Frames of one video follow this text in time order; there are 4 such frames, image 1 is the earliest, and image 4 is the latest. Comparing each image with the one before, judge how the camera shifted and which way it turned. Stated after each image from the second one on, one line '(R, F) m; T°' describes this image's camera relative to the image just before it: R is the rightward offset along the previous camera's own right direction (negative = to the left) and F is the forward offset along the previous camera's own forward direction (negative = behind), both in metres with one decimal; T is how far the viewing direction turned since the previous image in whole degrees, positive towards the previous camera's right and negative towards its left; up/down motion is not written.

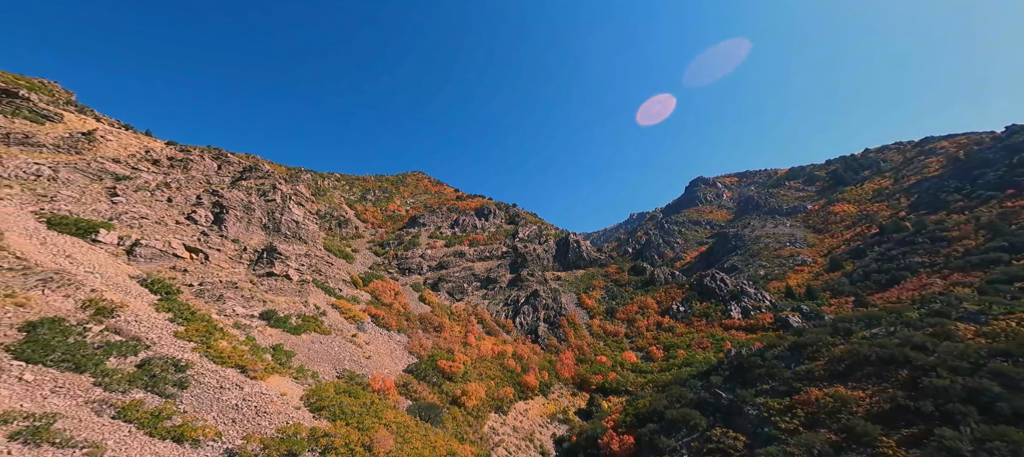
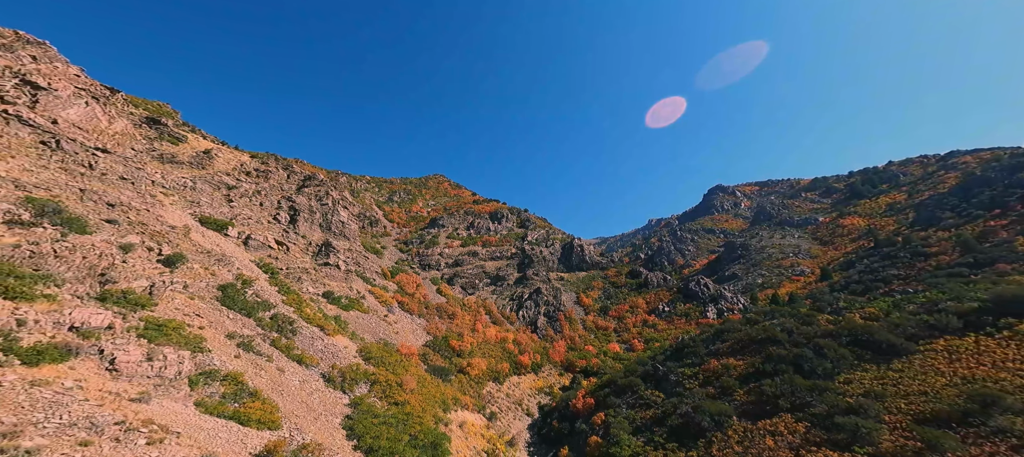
(+2.4, -9.5) m; -3°
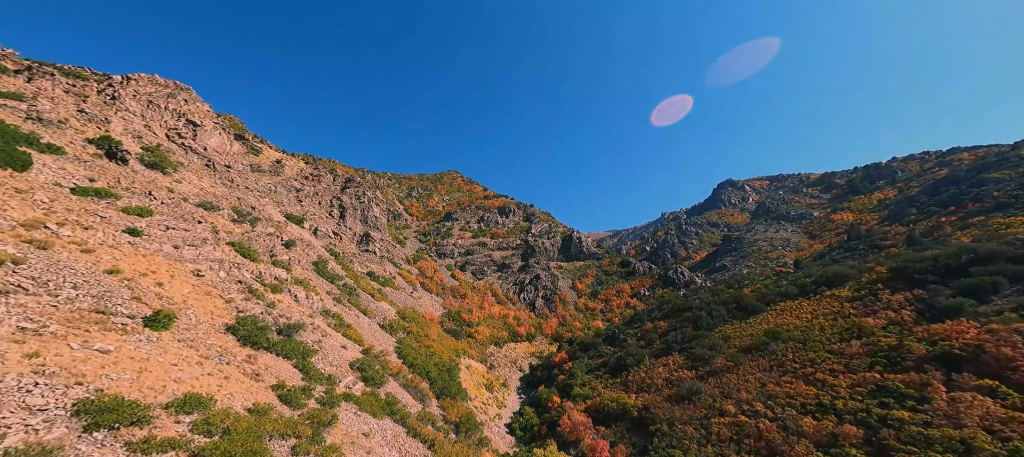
(+2.2, -12.3) m; -2°
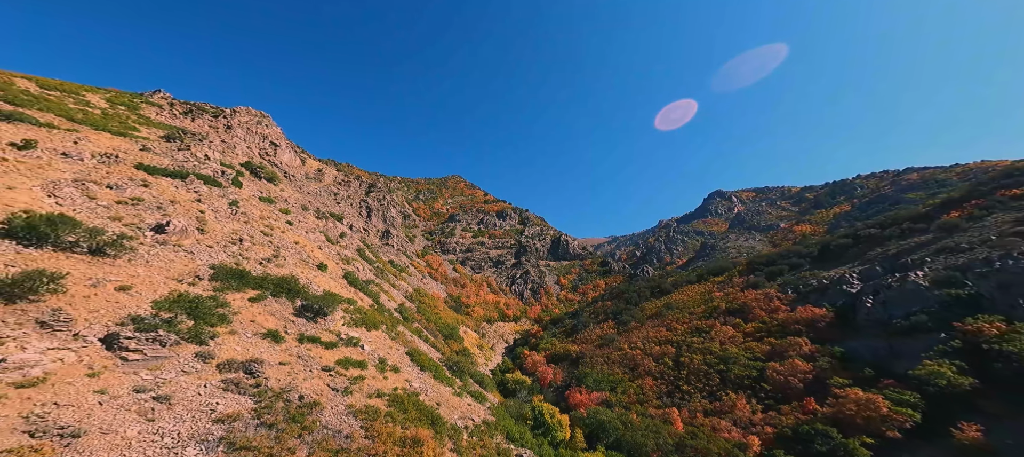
(+1.6, -14.9) m; 0°
